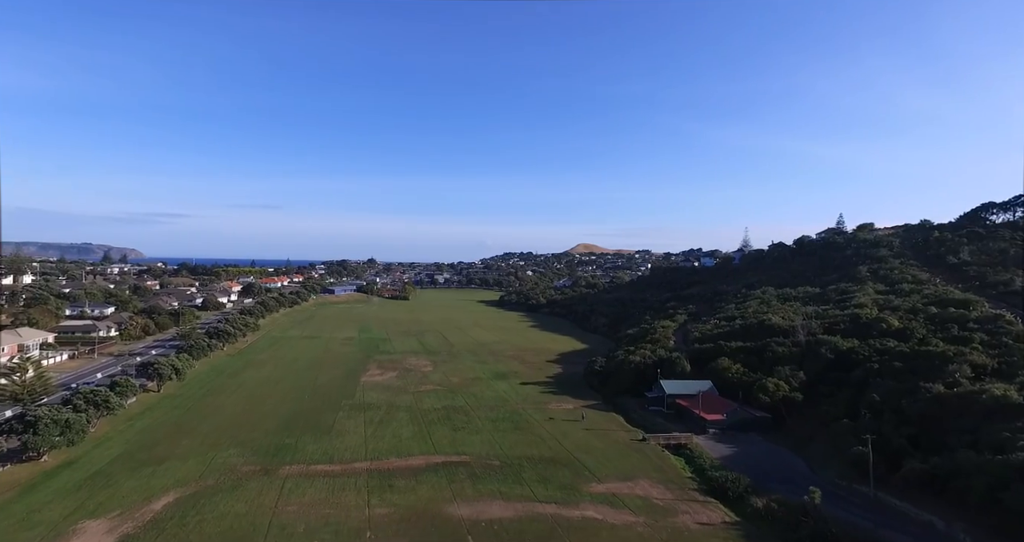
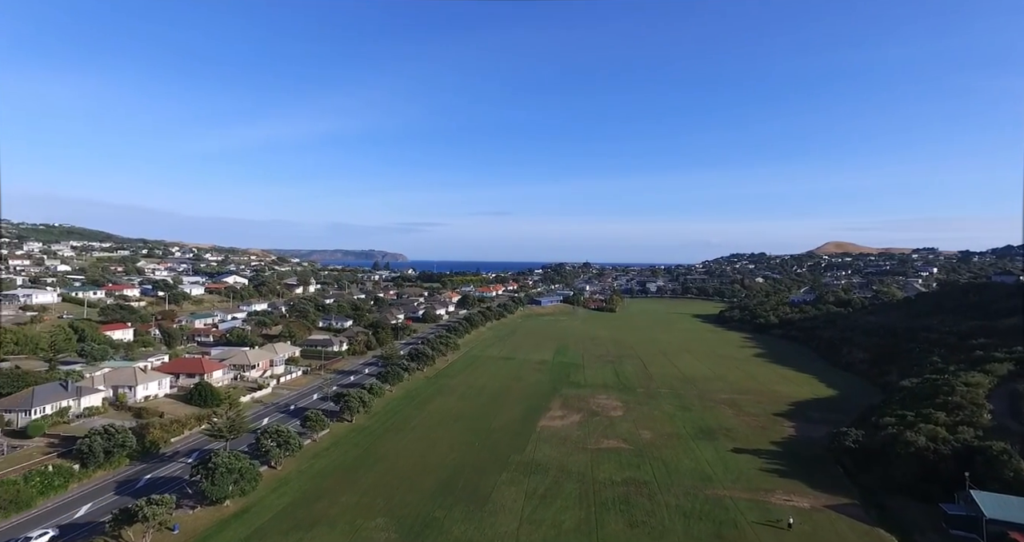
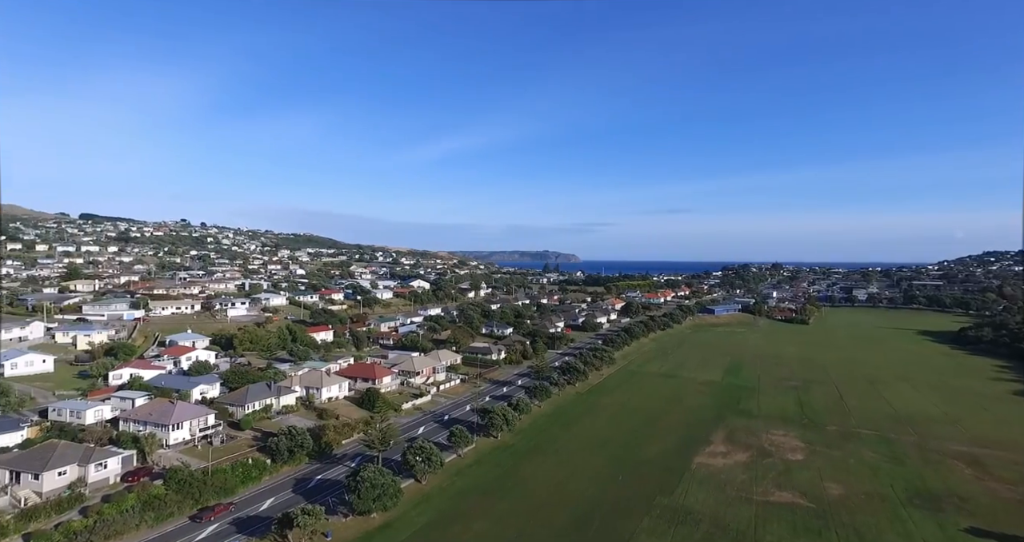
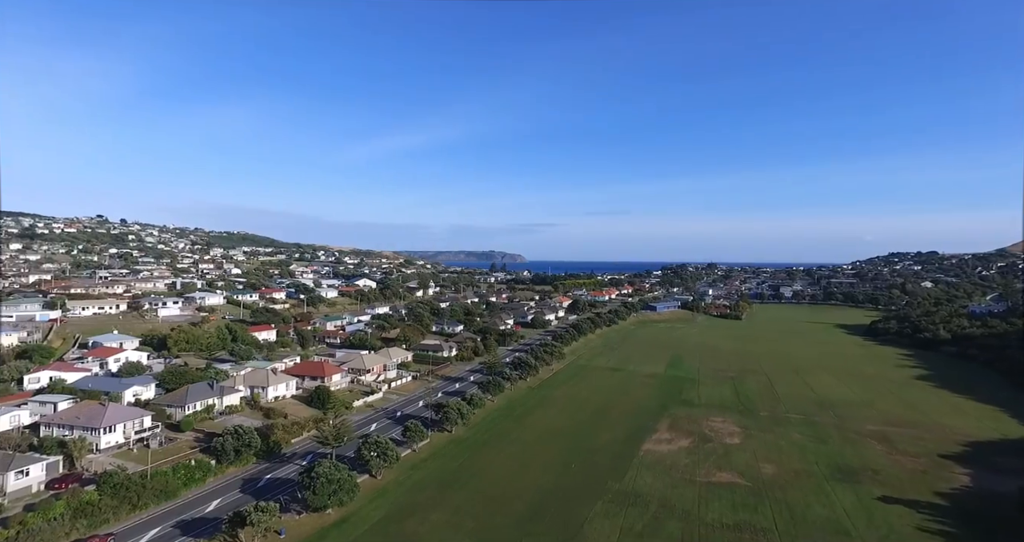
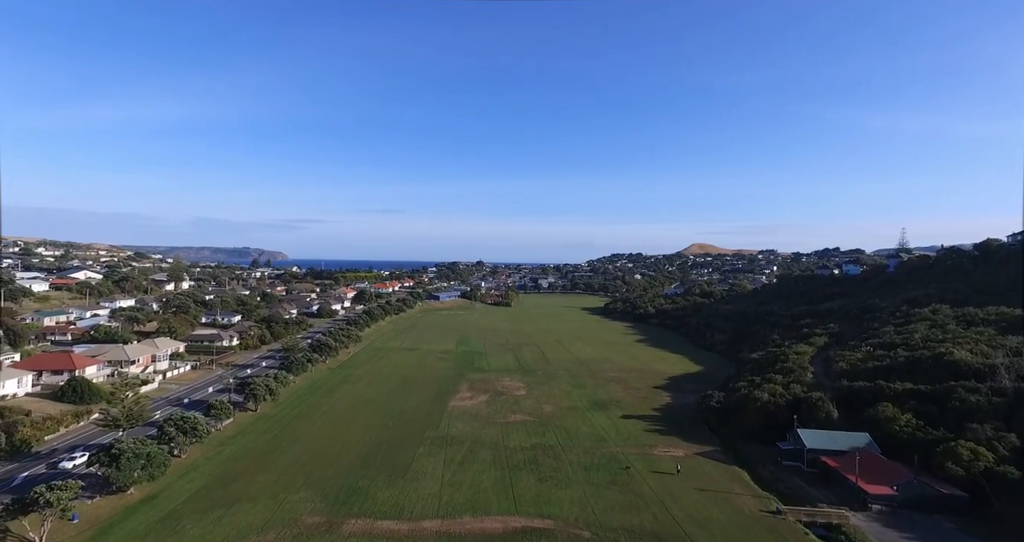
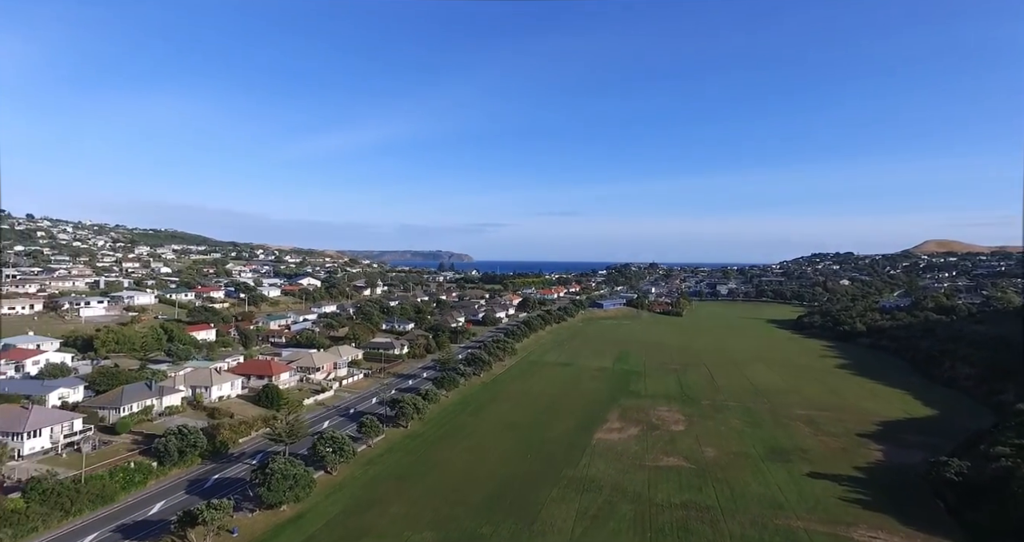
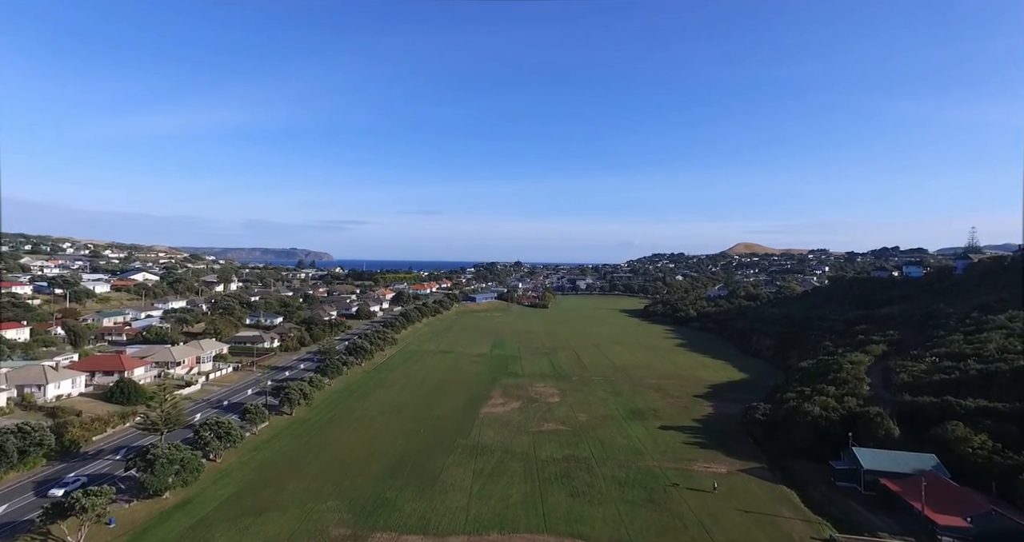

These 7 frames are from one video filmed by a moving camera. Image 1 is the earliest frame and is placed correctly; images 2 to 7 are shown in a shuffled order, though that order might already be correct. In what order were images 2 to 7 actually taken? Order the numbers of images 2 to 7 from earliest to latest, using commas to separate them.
5, 7, 2, 6, 4, 3
